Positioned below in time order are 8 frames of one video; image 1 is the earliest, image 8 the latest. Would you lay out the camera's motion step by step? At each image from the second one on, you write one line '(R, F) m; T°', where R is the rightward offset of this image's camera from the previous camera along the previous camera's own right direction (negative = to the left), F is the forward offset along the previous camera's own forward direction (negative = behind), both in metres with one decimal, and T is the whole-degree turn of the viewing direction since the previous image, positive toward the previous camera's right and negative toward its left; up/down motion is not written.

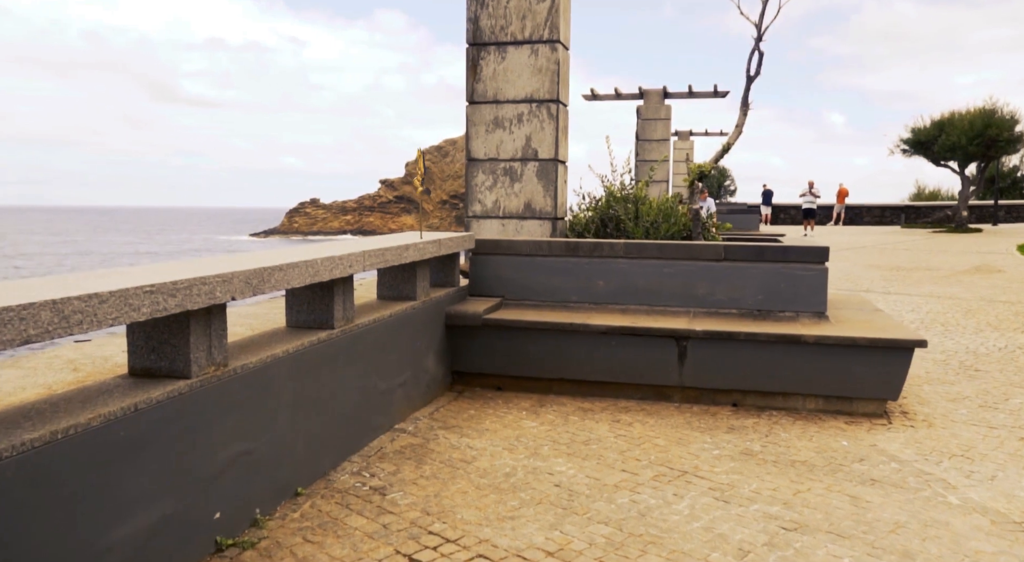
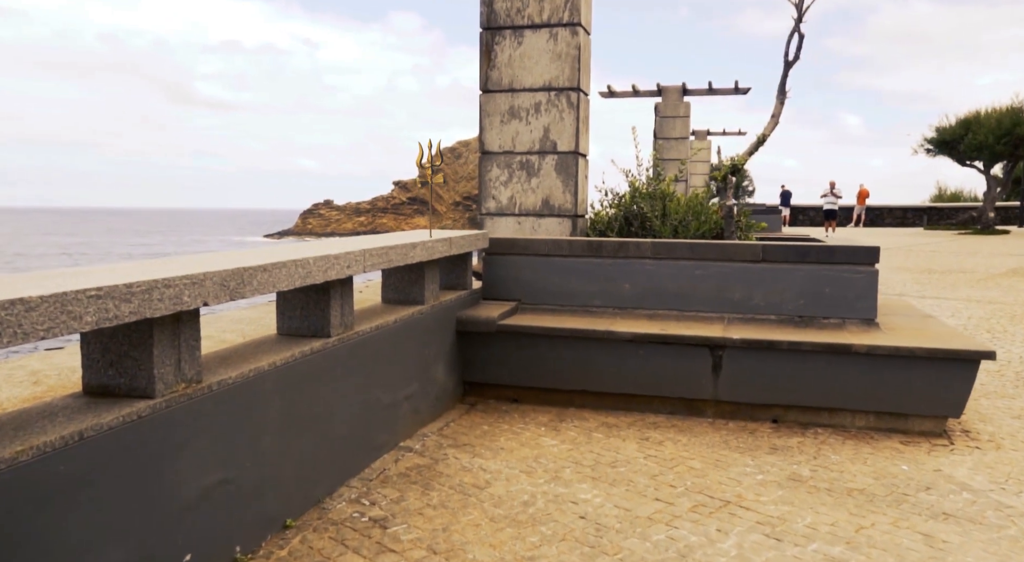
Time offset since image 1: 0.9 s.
(0.0, +0.5) m; -1°
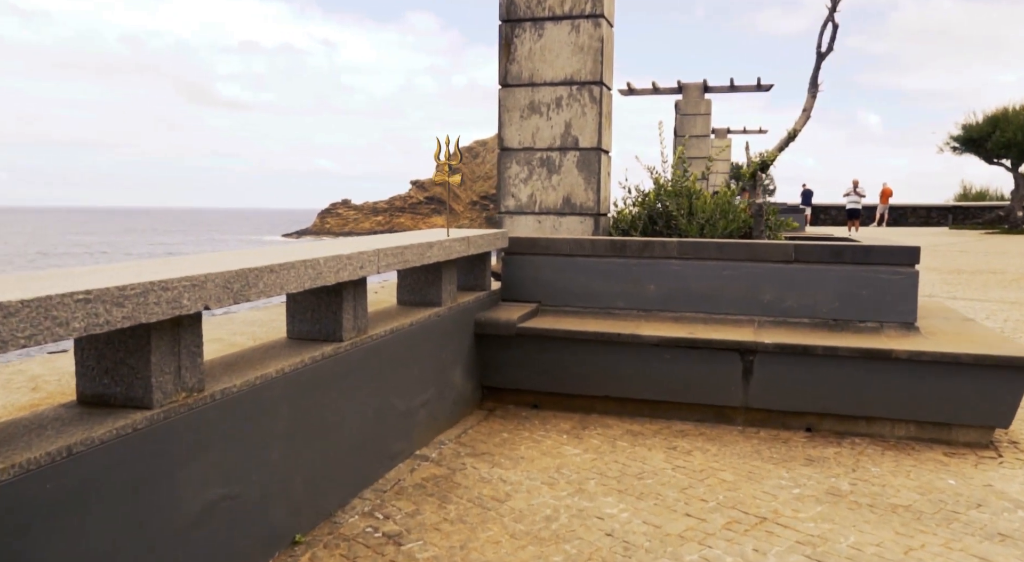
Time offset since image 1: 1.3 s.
(0.0, +0.2) m; -1°
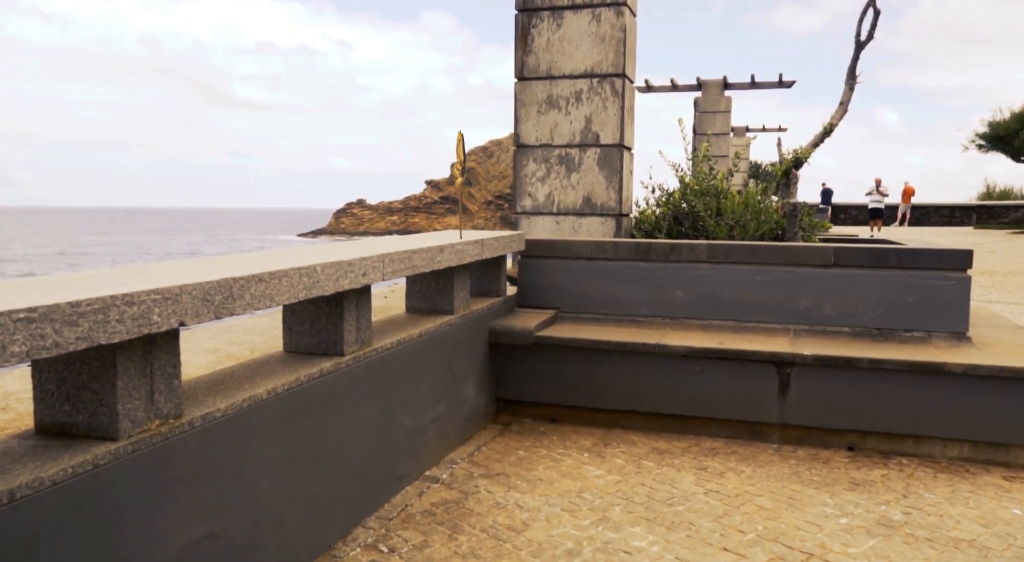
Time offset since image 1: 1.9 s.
(0.0, +0.4) m; -1°
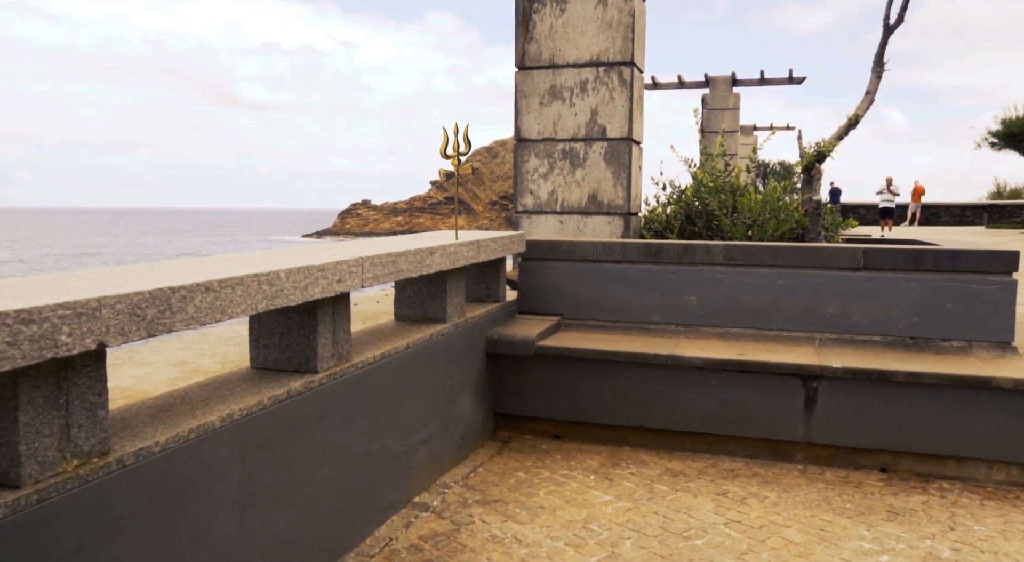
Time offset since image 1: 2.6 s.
(0.0, +0.4) m; 0°
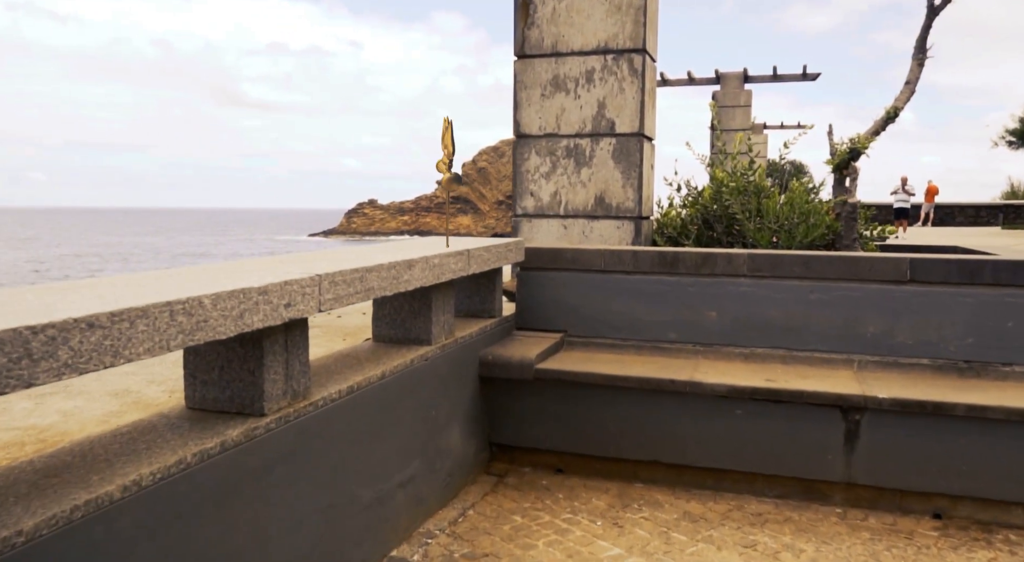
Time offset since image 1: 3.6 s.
(+0.1, +0.6) m; 0°
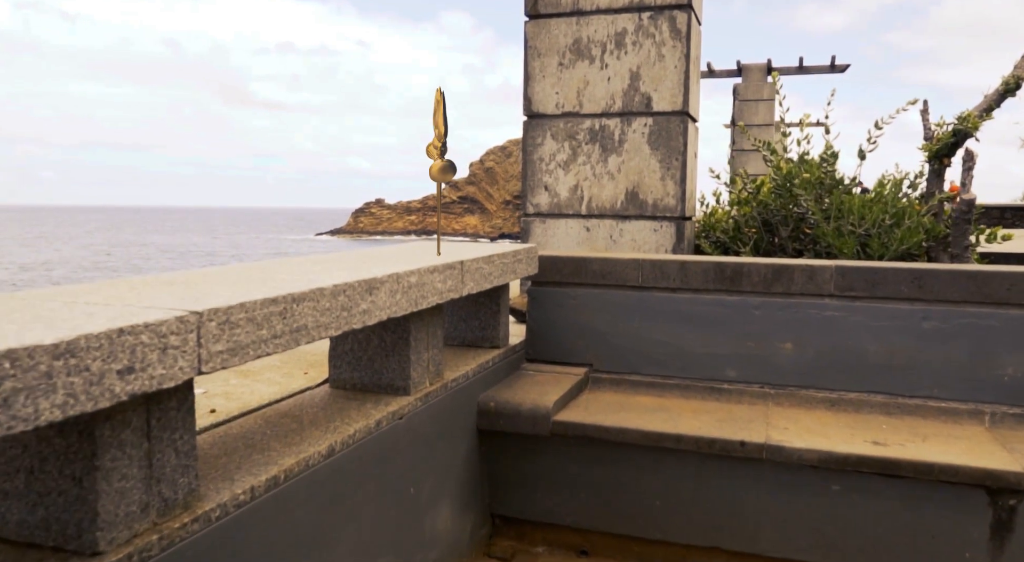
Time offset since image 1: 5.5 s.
(0.0, +1.1) m; -1°
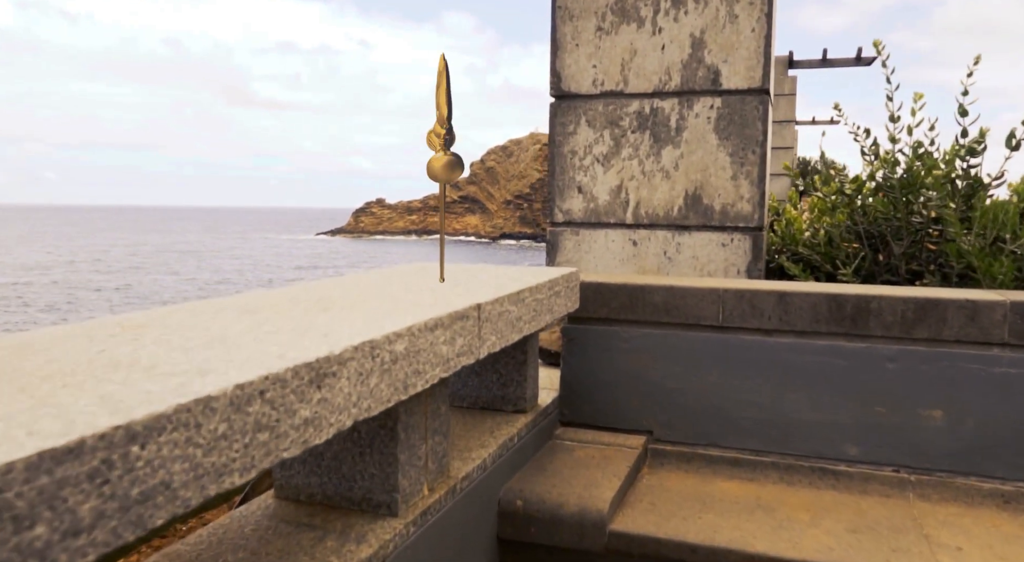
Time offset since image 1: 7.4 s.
(-0.1, +1.0) m; 0°
